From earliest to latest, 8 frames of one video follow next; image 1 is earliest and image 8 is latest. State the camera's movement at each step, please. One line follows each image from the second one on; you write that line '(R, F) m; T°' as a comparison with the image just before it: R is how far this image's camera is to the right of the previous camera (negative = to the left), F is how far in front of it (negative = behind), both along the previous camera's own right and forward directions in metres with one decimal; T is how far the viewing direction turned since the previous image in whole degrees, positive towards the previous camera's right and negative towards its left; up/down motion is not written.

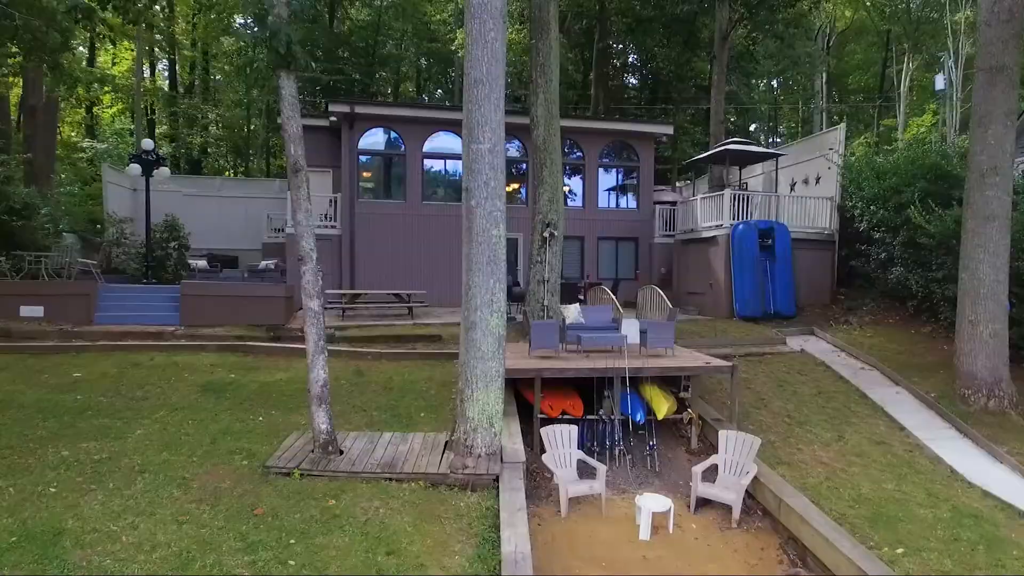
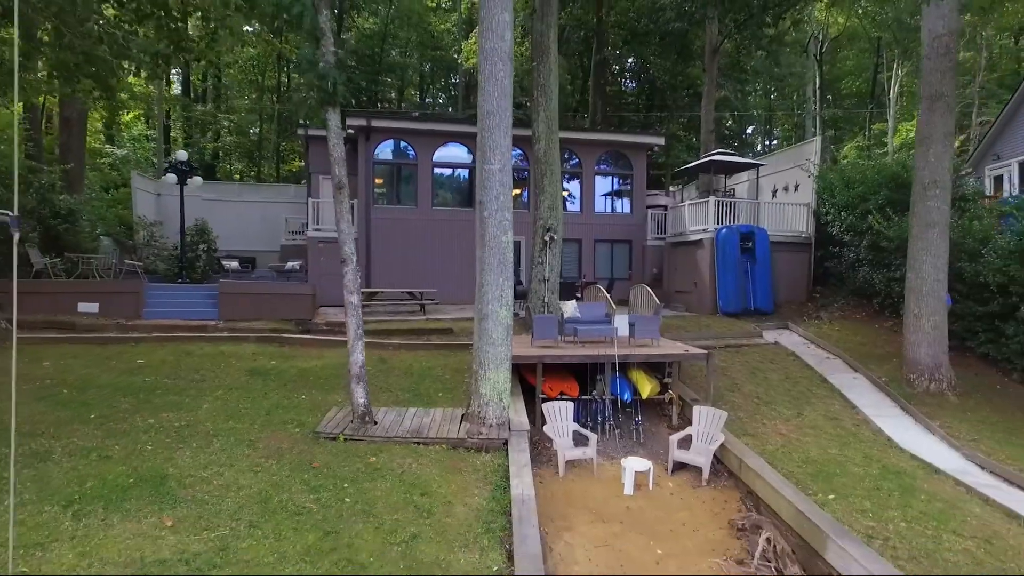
(-0.1, -1.4) m; 0°
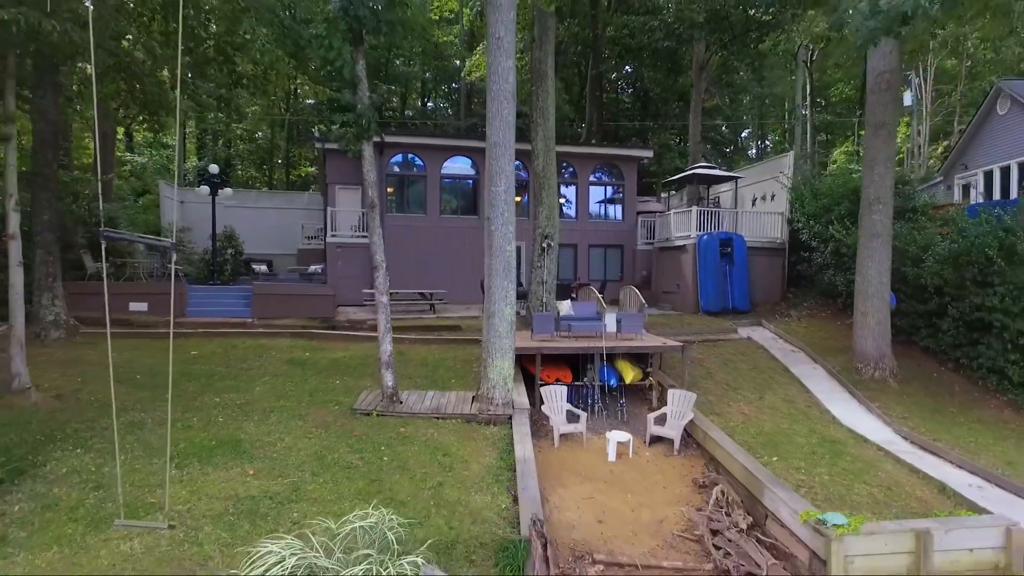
(-0.1, -1.7) m; 0°
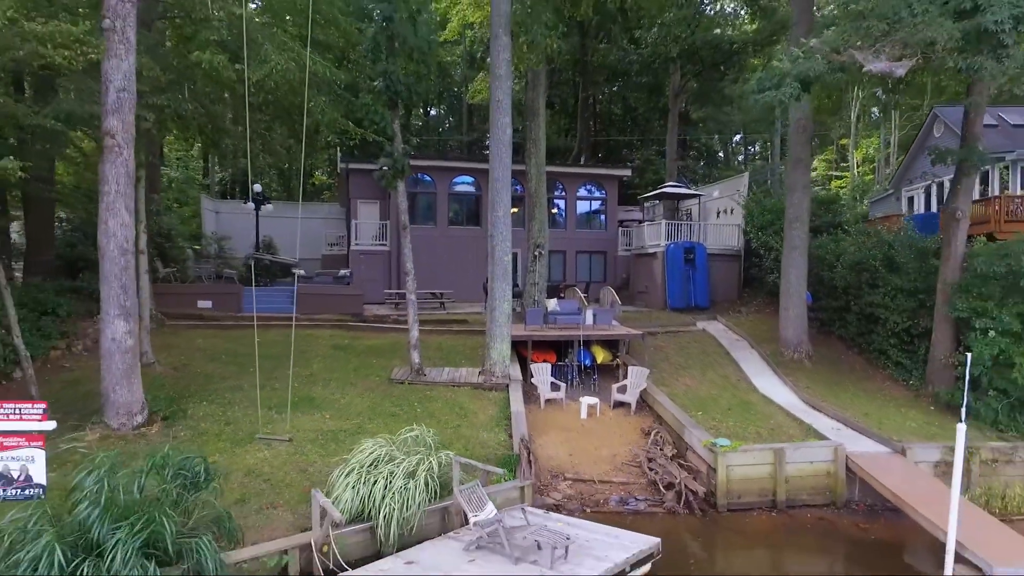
(0.0, -3.4) m; 0°
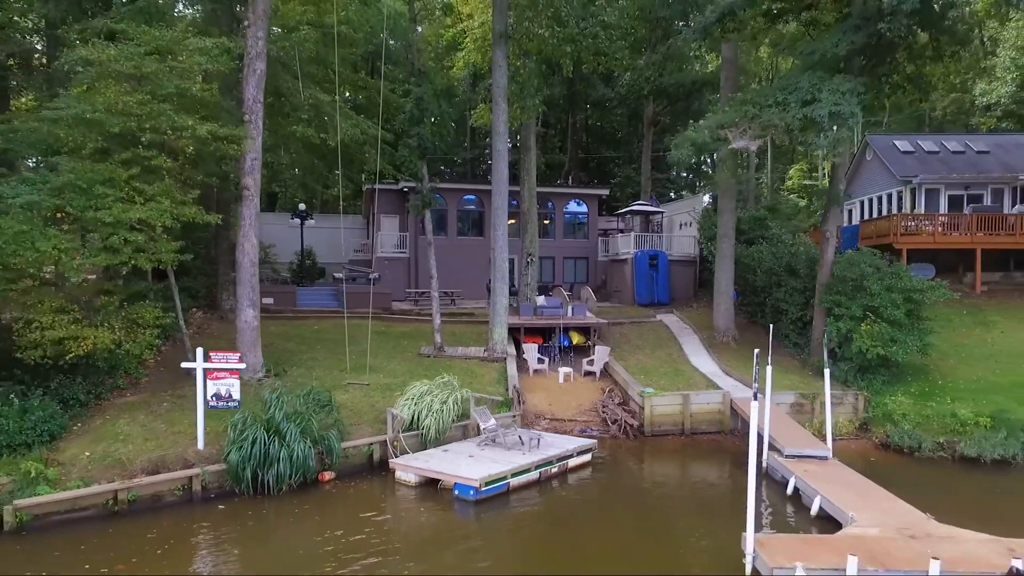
(+0.1, -5.0) m; 0°
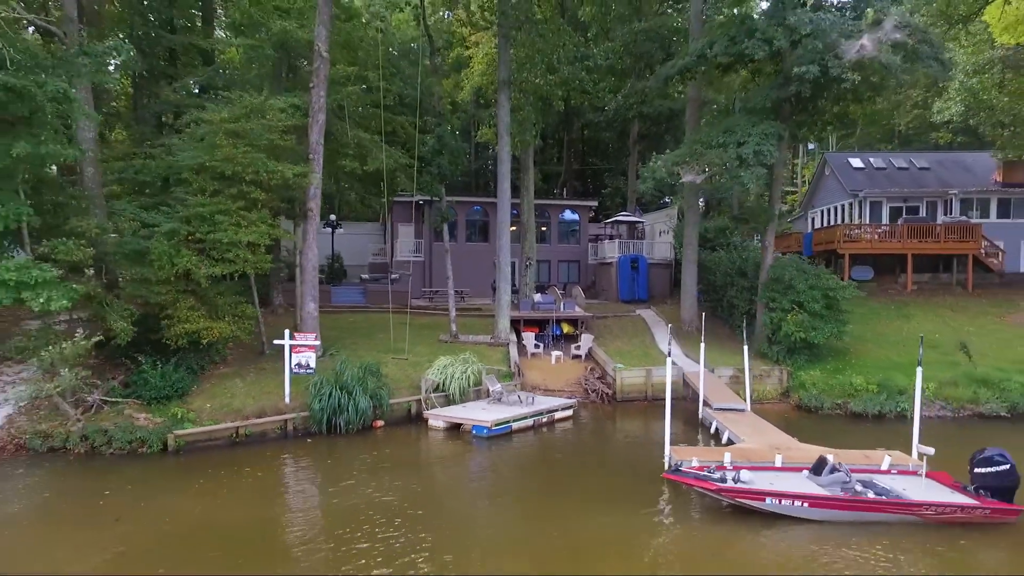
(0.0, -4.3) m; 0°
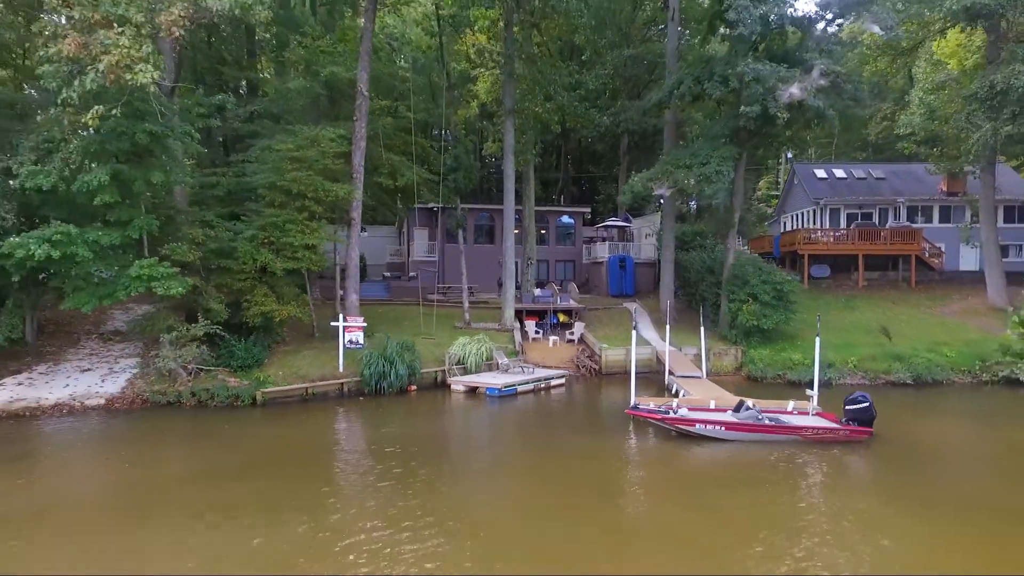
(-0.1, -4.3) m; 0°
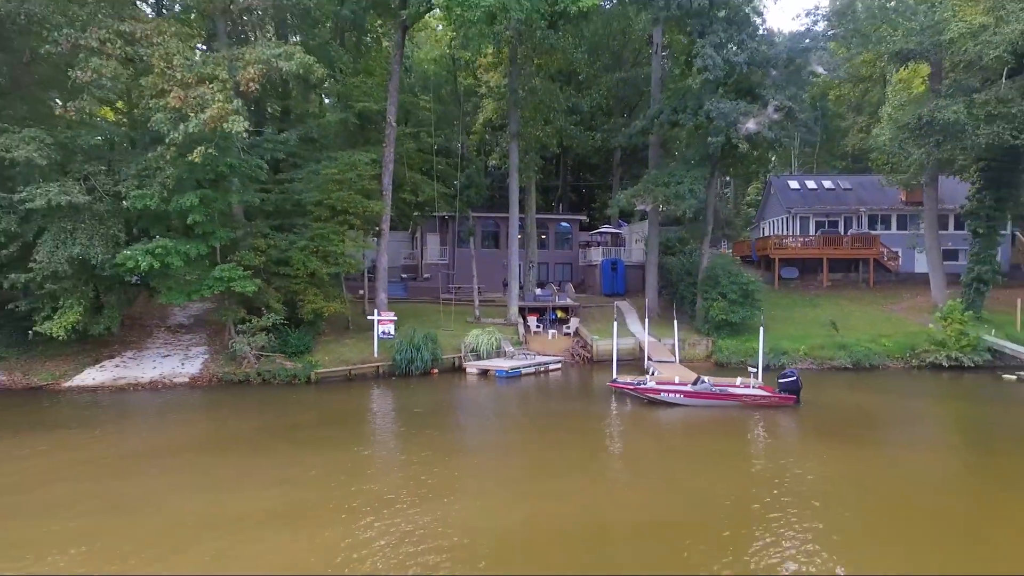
(-0.2, -4.1) m; 0°
